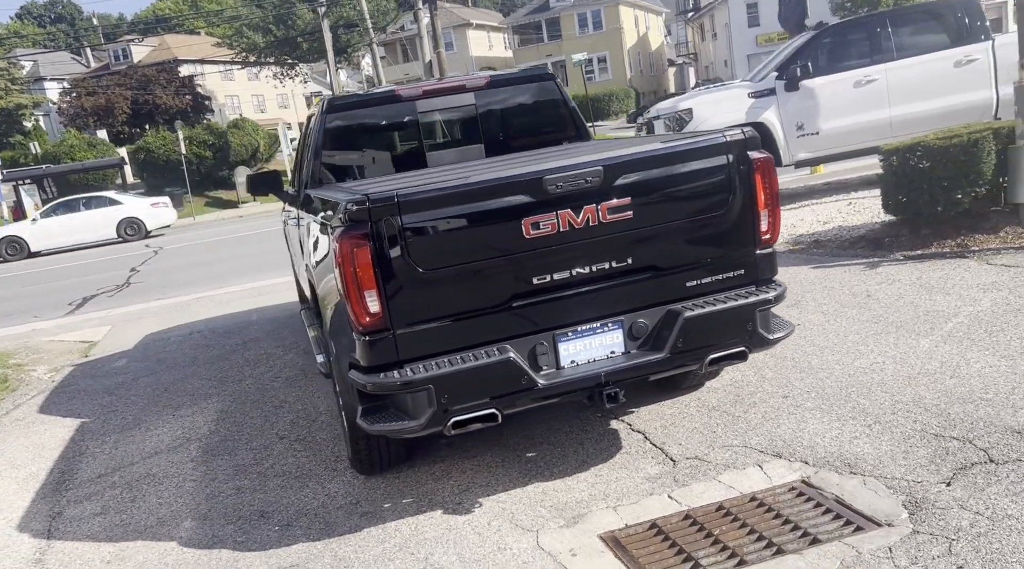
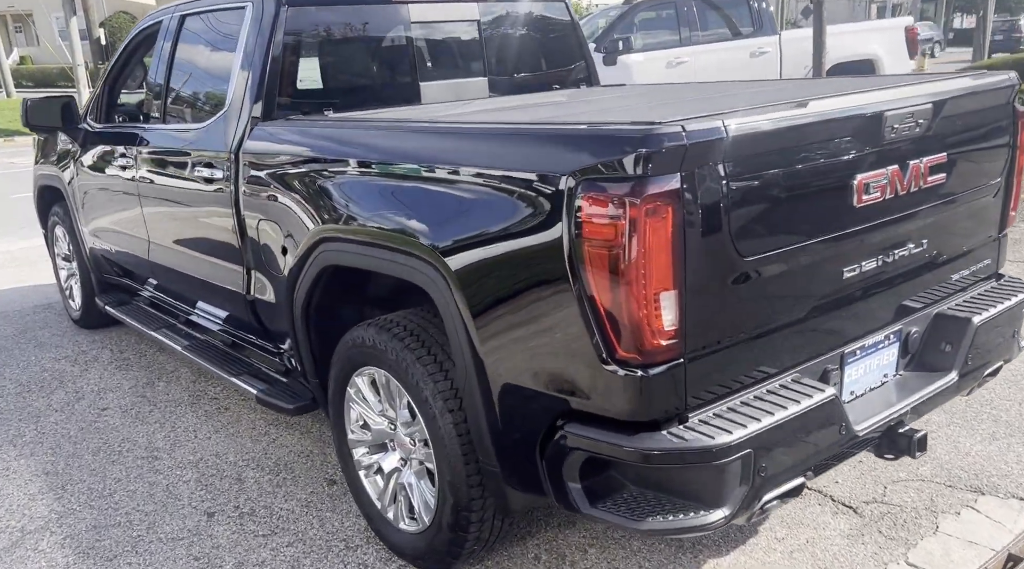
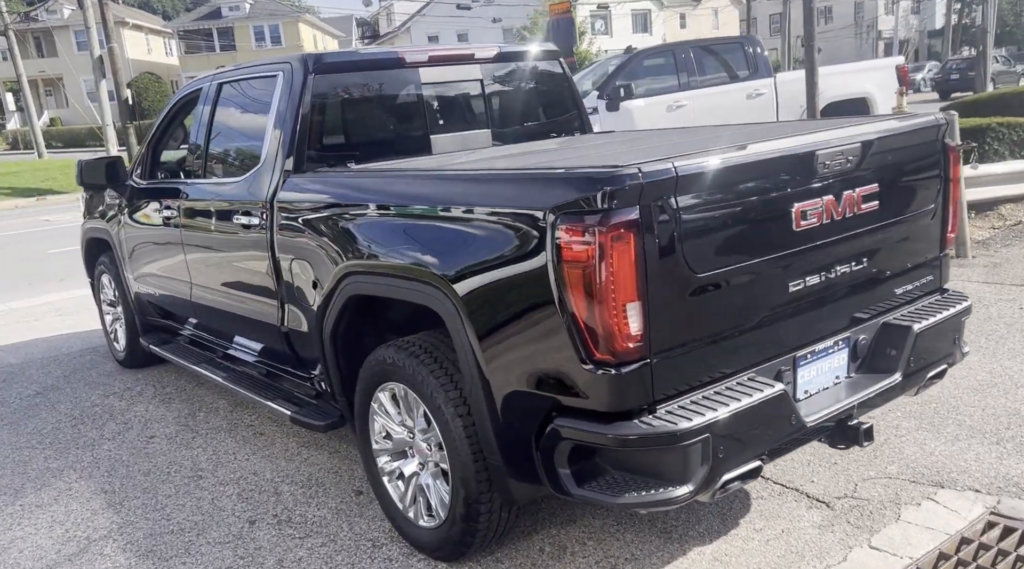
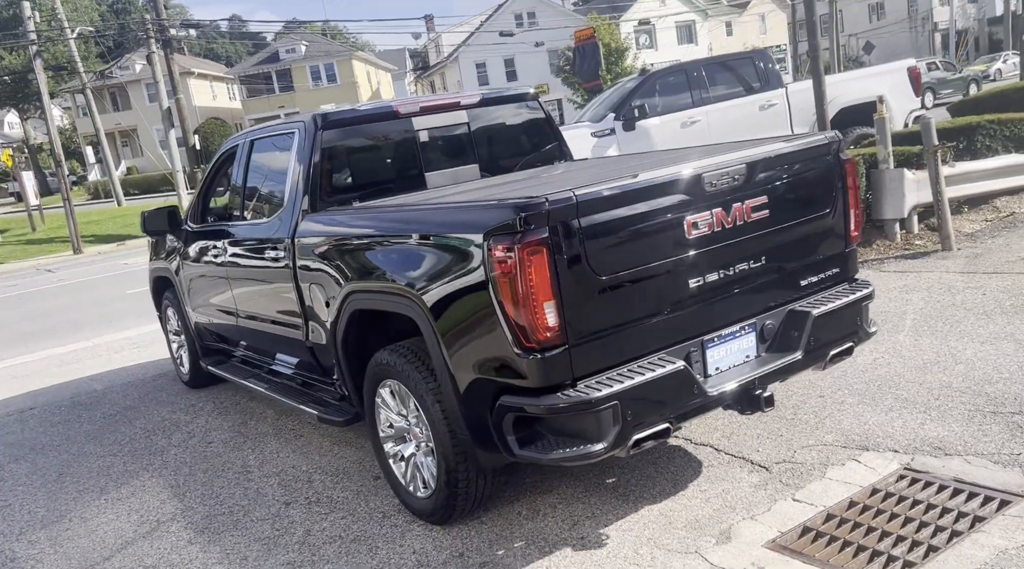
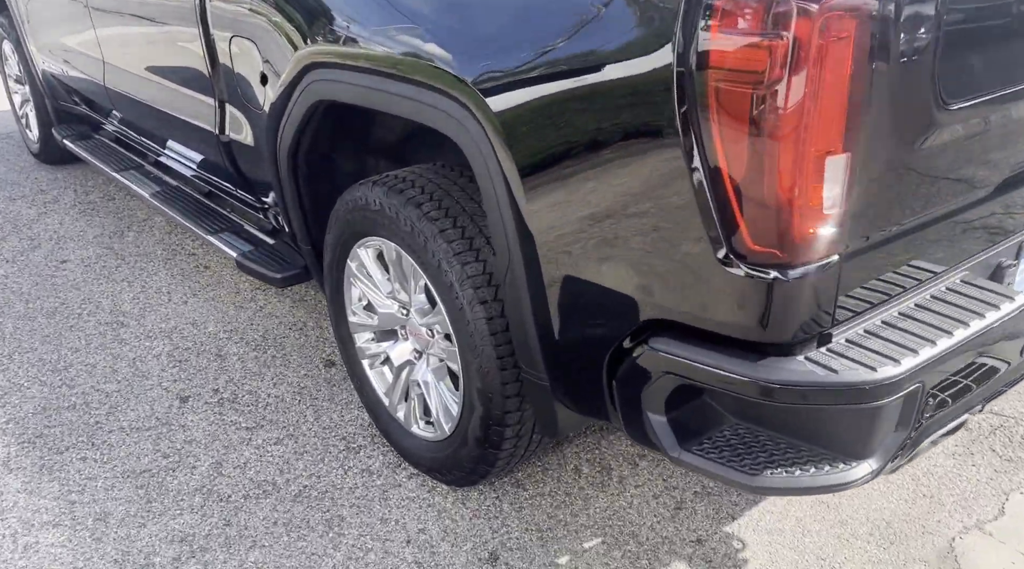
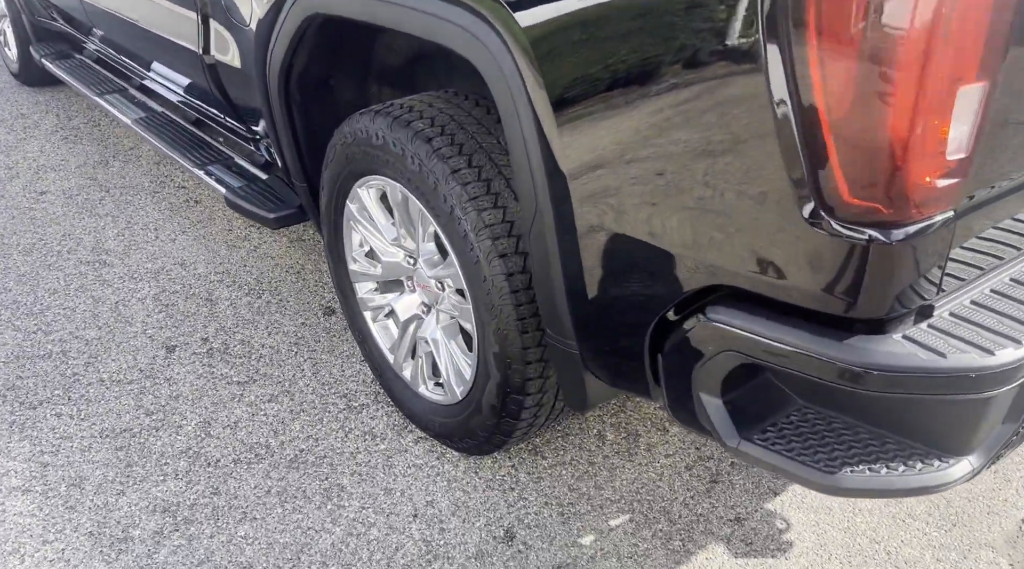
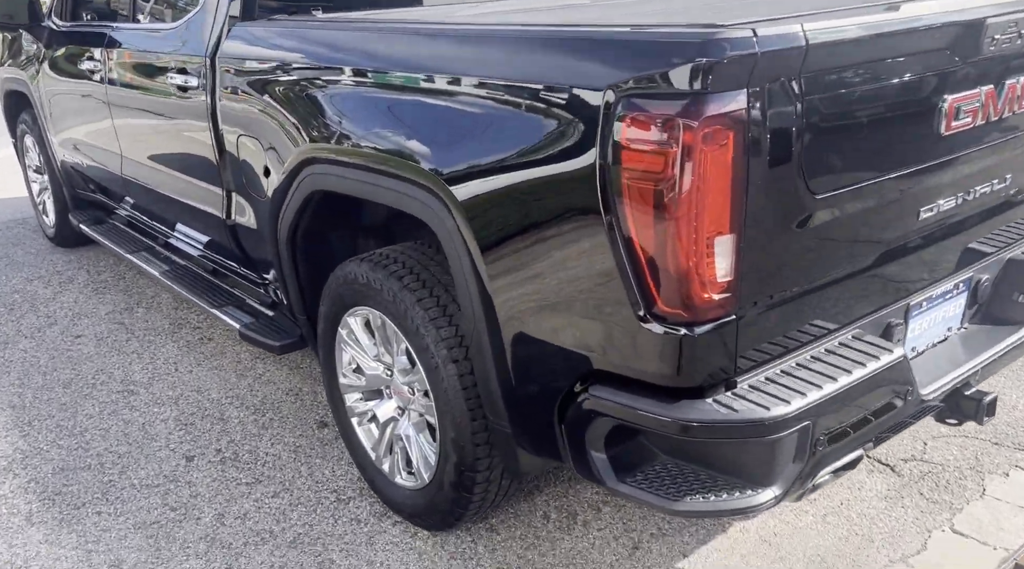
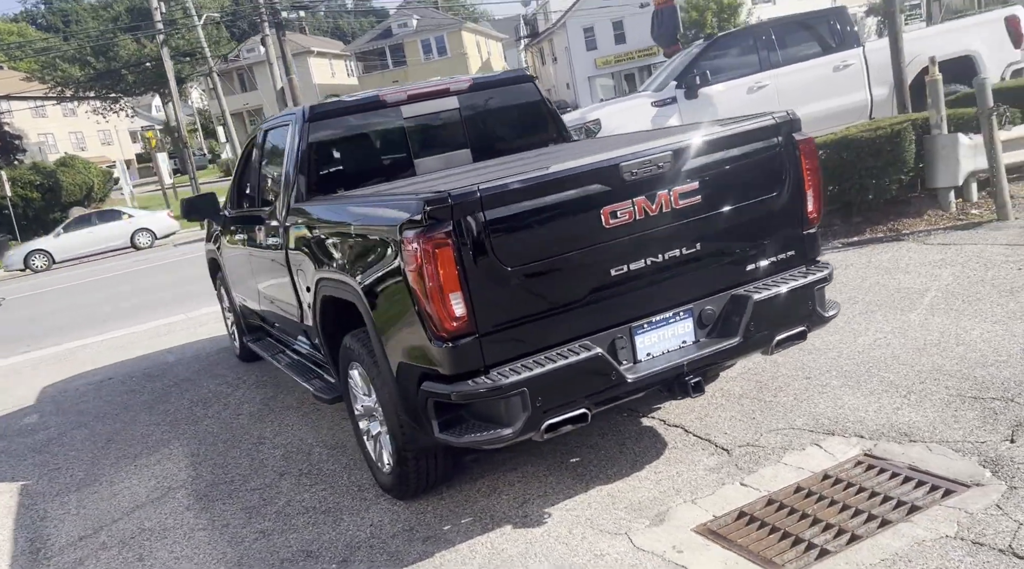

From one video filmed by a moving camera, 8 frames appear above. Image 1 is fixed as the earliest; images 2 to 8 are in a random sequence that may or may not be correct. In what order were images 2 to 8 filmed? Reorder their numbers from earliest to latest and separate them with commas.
8, 4, 3, 2, 7, 5, 6
